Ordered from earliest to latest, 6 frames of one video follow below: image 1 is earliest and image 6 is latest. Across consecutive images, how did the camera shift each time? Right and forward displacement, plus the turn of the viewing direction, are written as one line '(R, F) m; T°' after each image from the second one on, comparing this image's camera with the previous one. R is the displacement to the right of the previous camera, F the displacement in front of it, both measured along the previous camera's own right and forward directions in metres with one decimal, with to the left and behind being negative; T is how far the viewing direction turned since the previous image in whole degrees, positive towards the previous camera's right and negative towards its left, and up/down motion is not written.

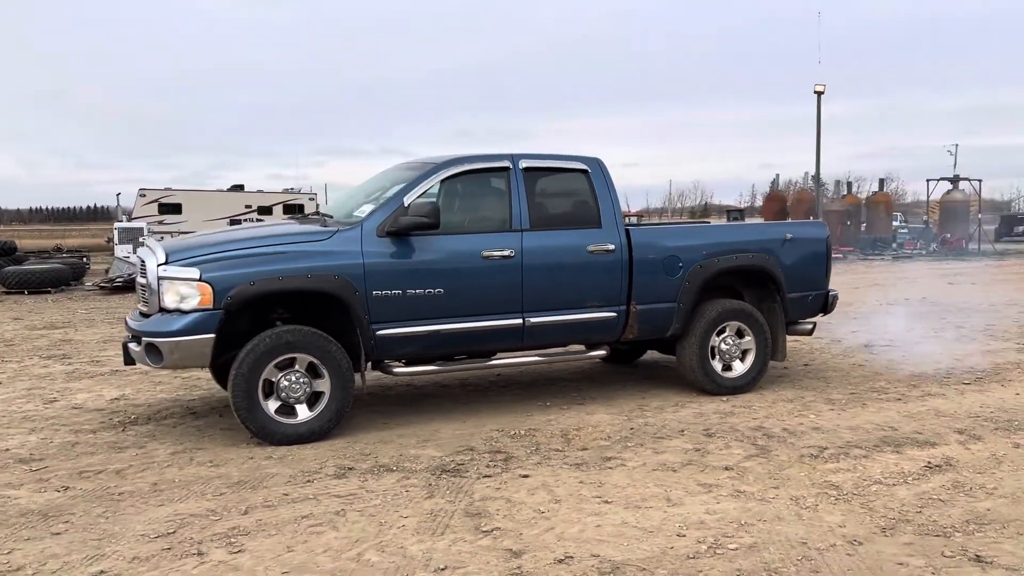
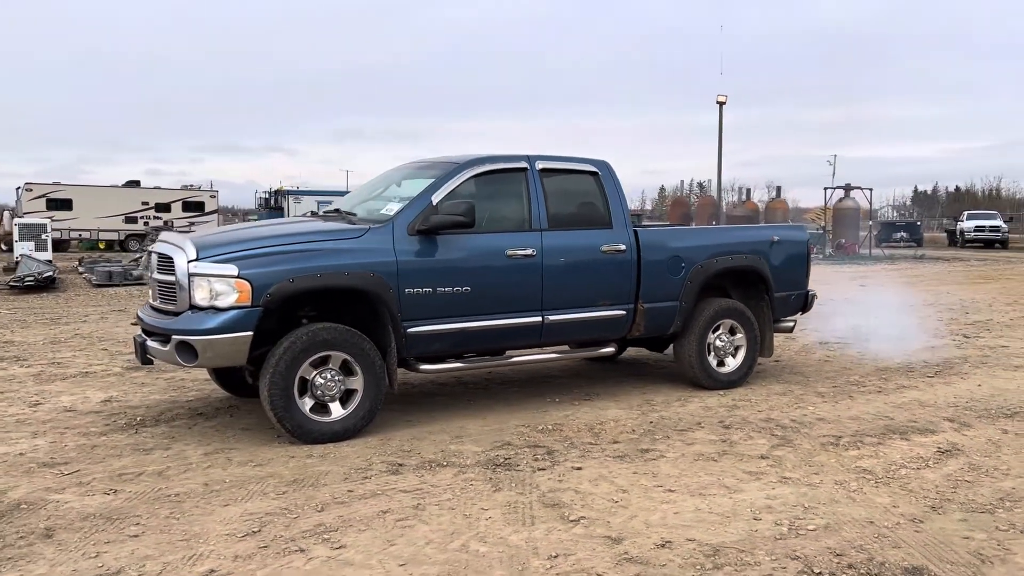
(-0.8, -0.1) m; +7°
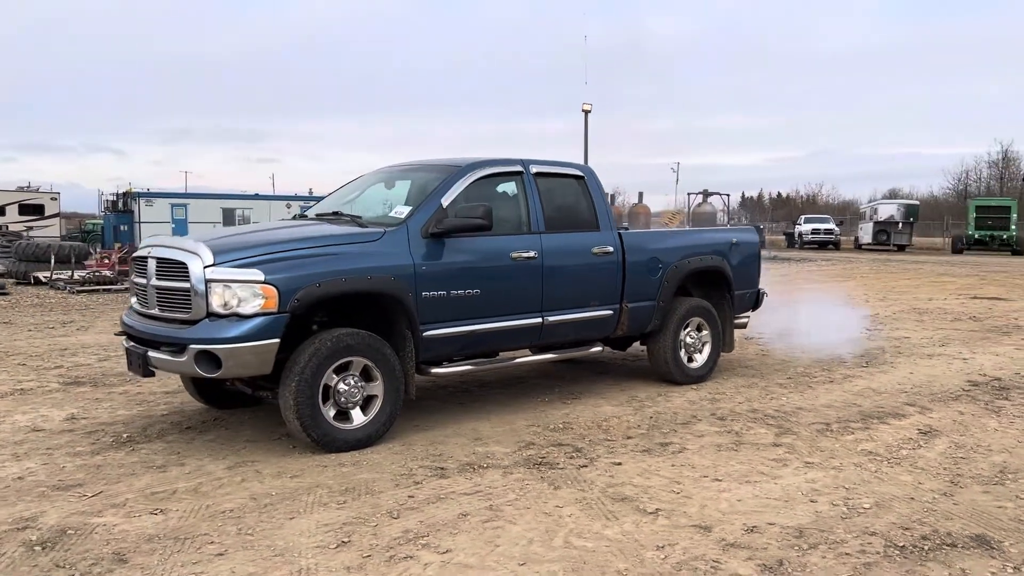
(-1.0, 0.0) m; +10°
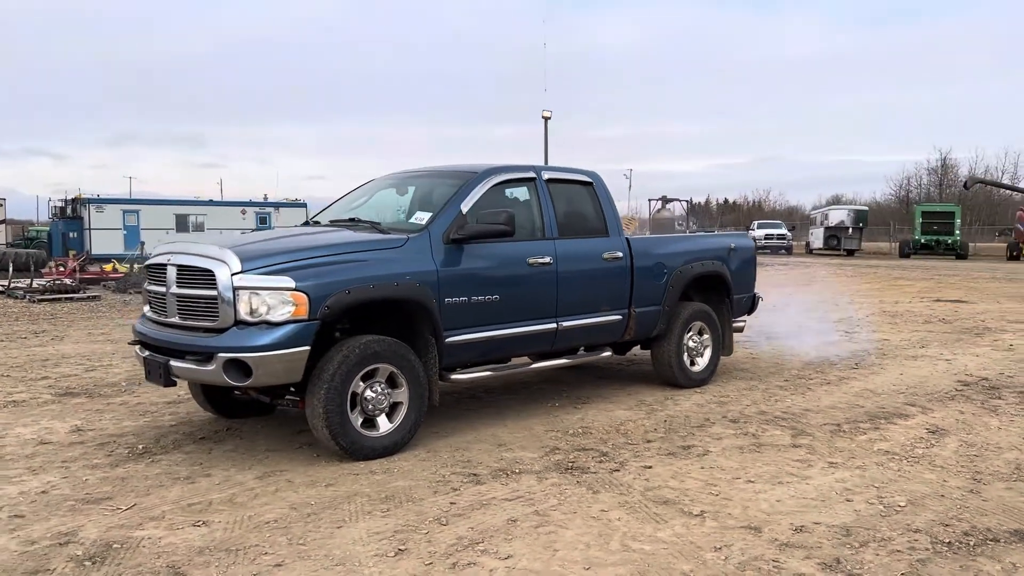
(-0.4, 0.0) m; +3°
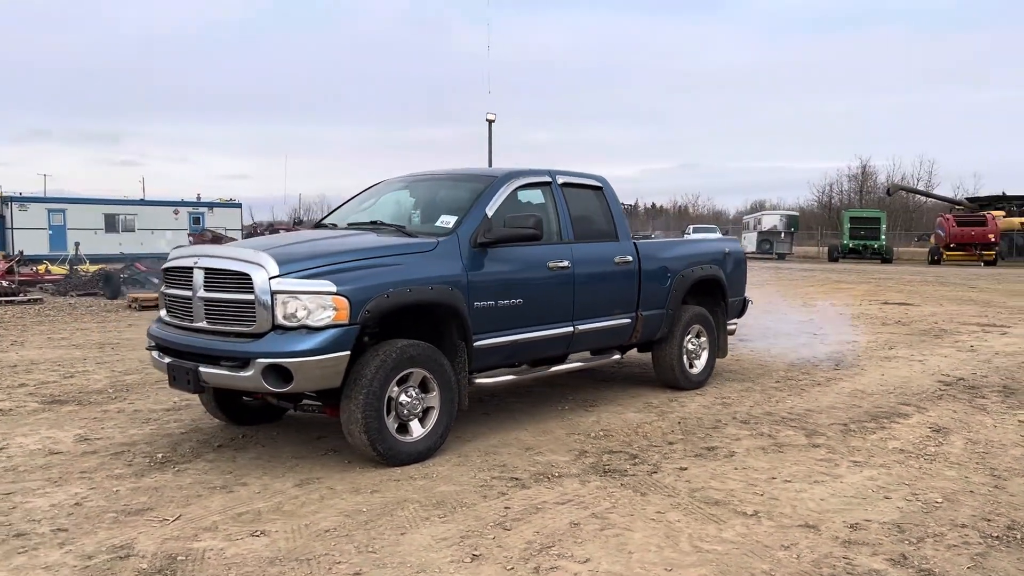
(-0.6, 0.0) m; +5°
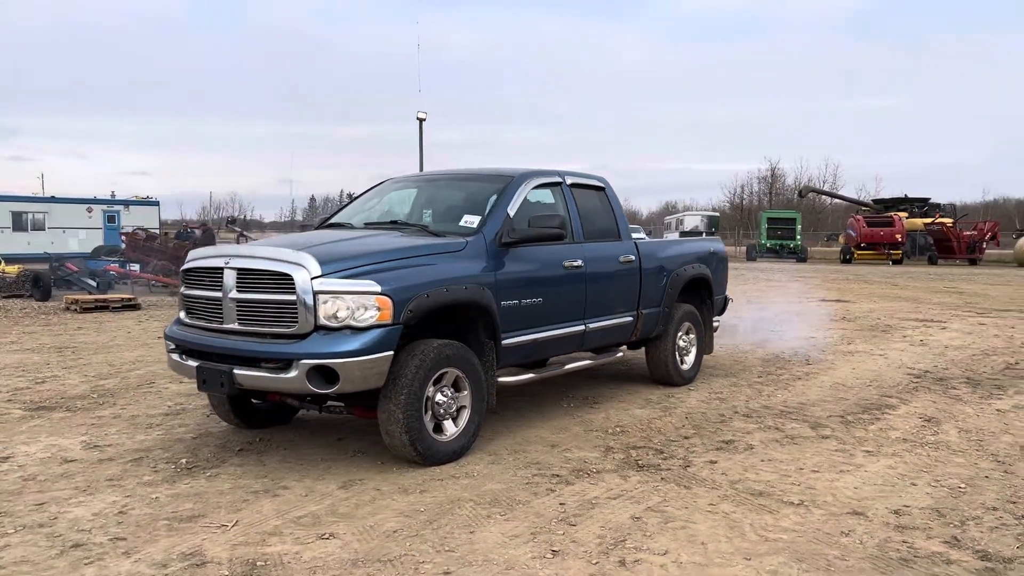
(-0.7, 0.0) m; +5°
